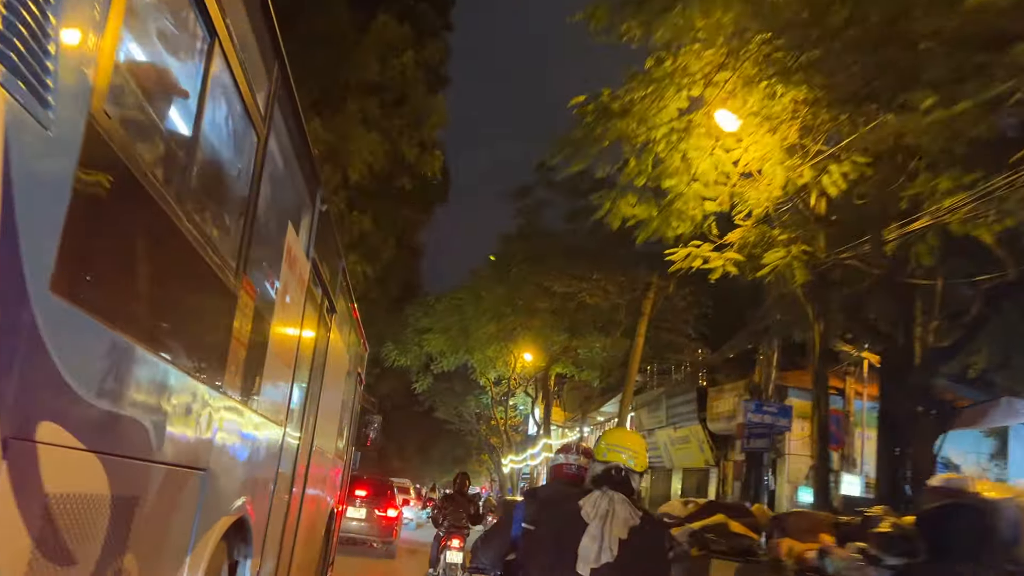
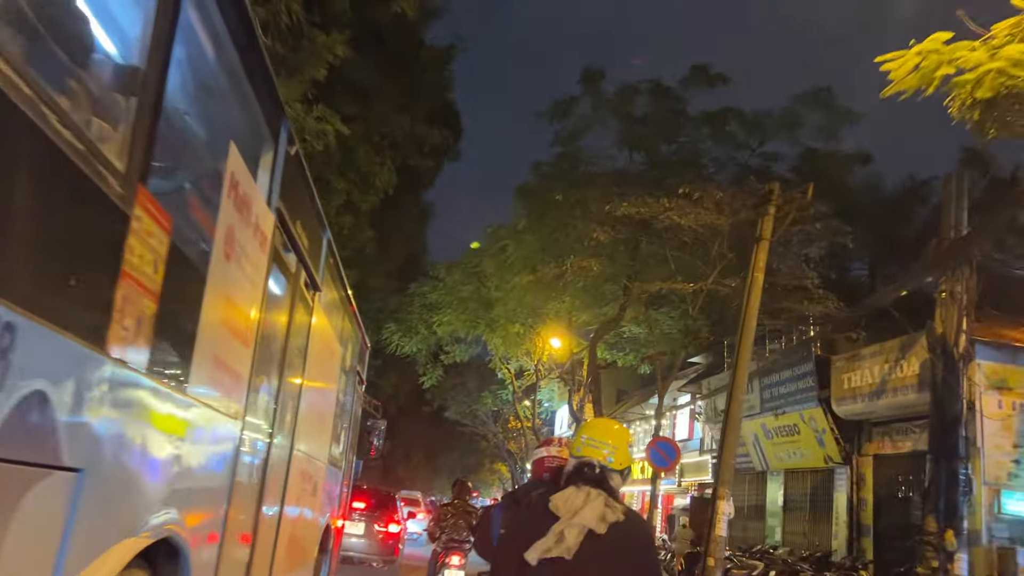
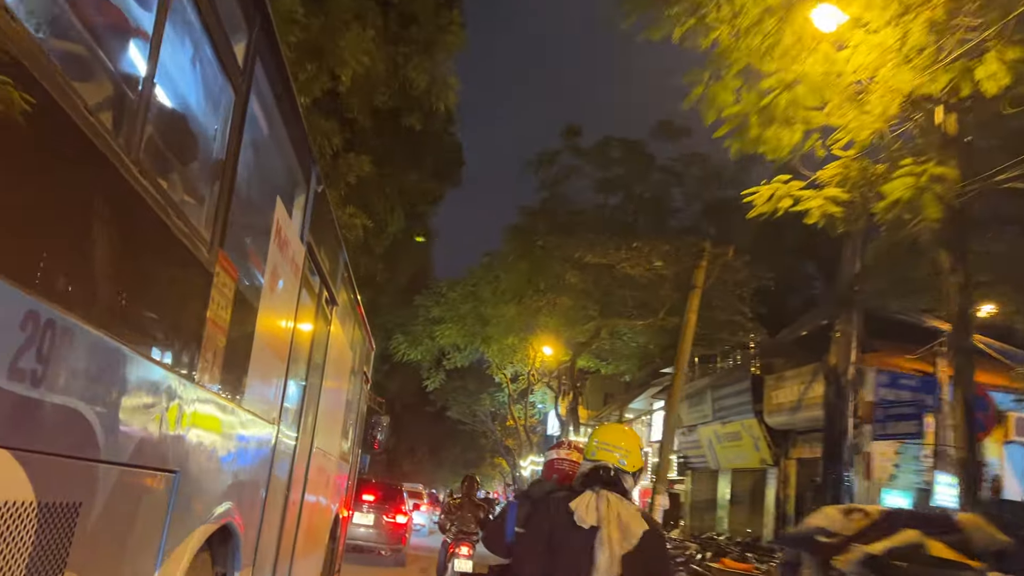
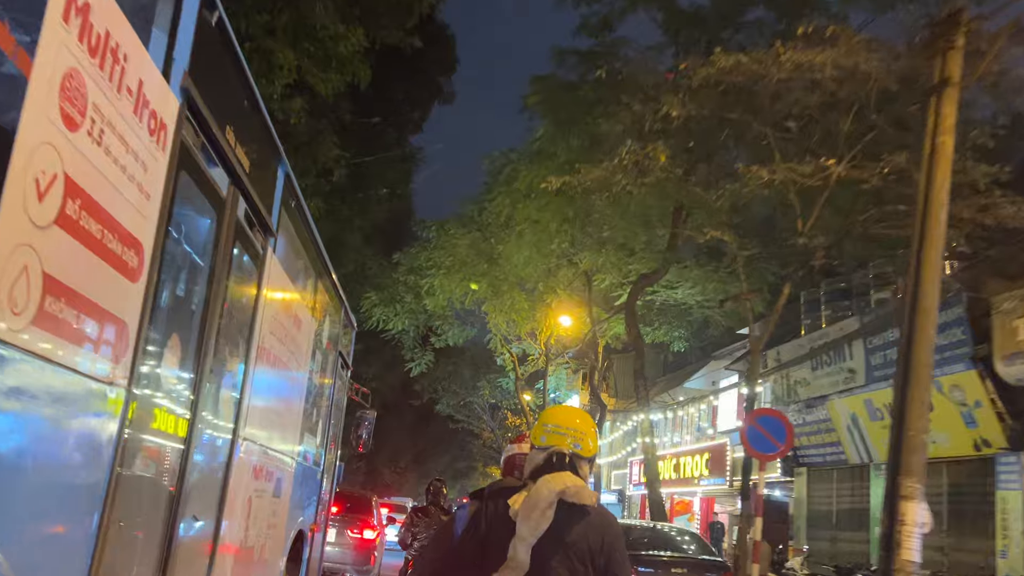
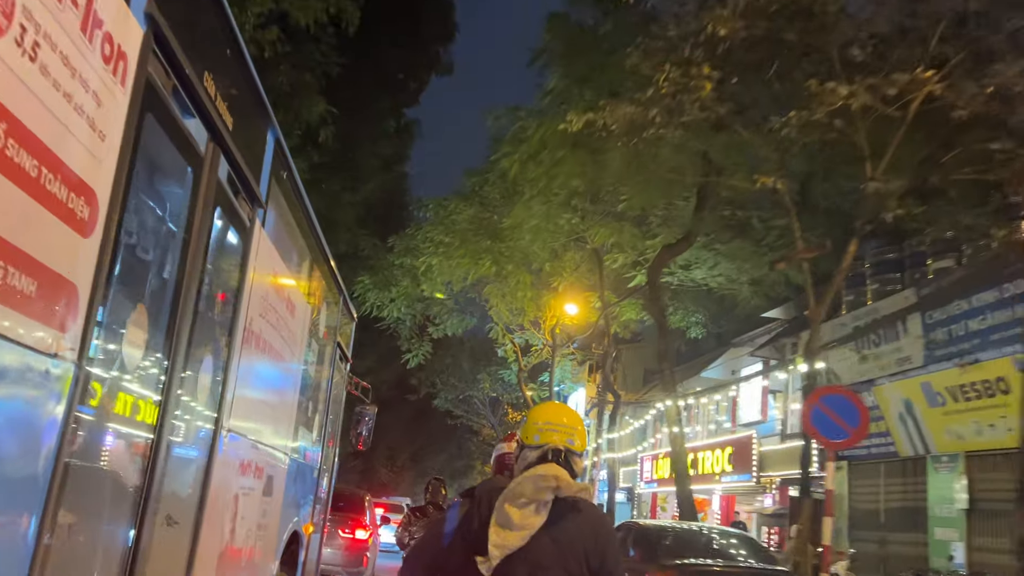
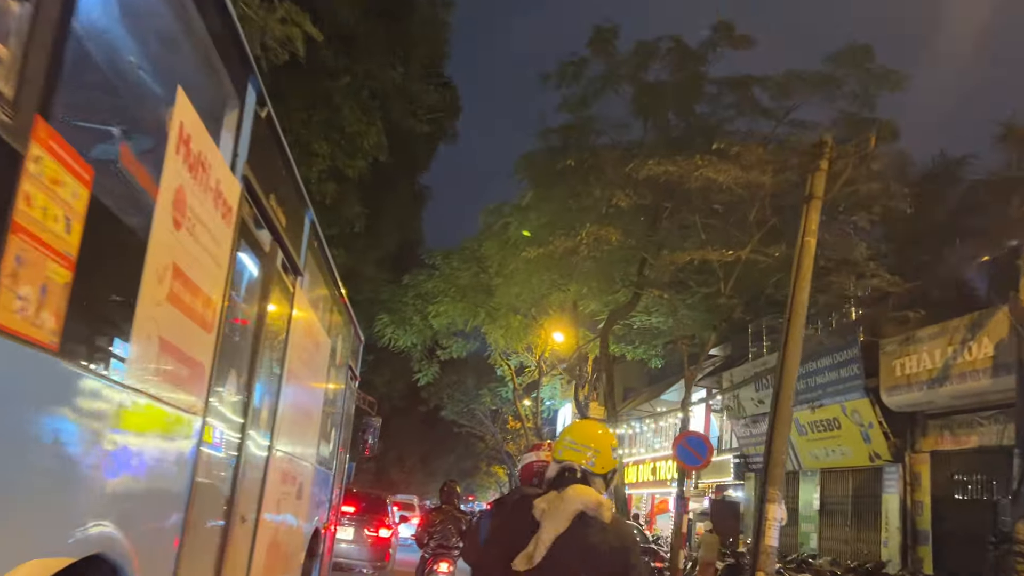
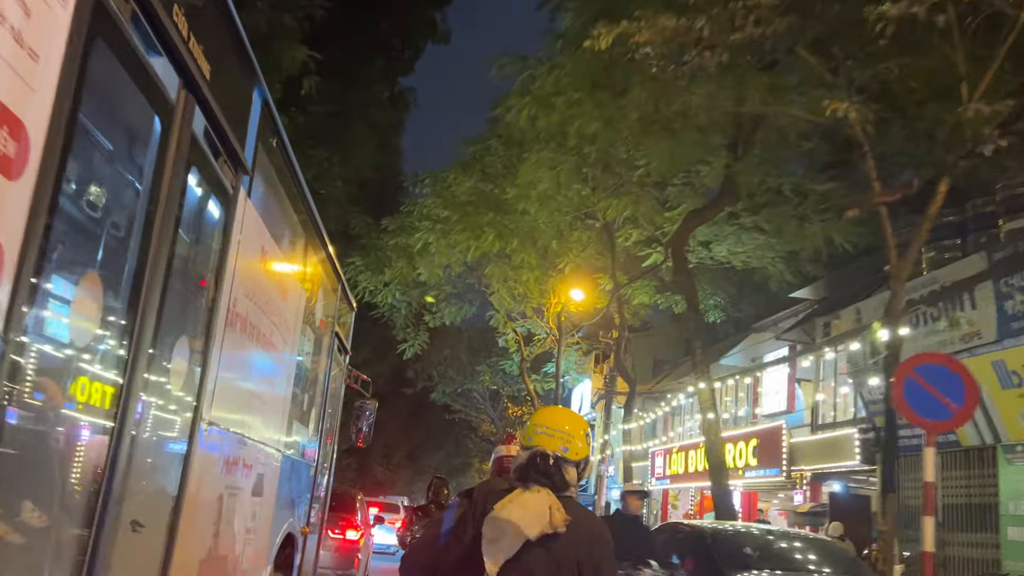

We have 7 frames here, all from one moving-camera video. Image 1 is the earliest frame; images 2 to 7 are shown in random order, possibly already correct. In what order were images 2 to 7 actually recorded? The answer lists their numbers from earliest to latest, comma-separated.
3, 2, 6, 4, 5, 7
